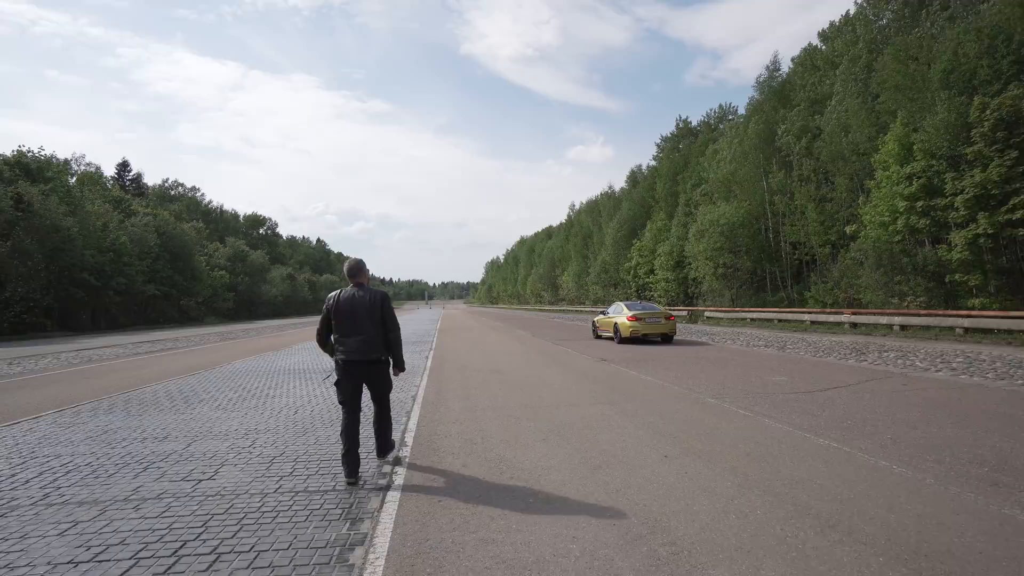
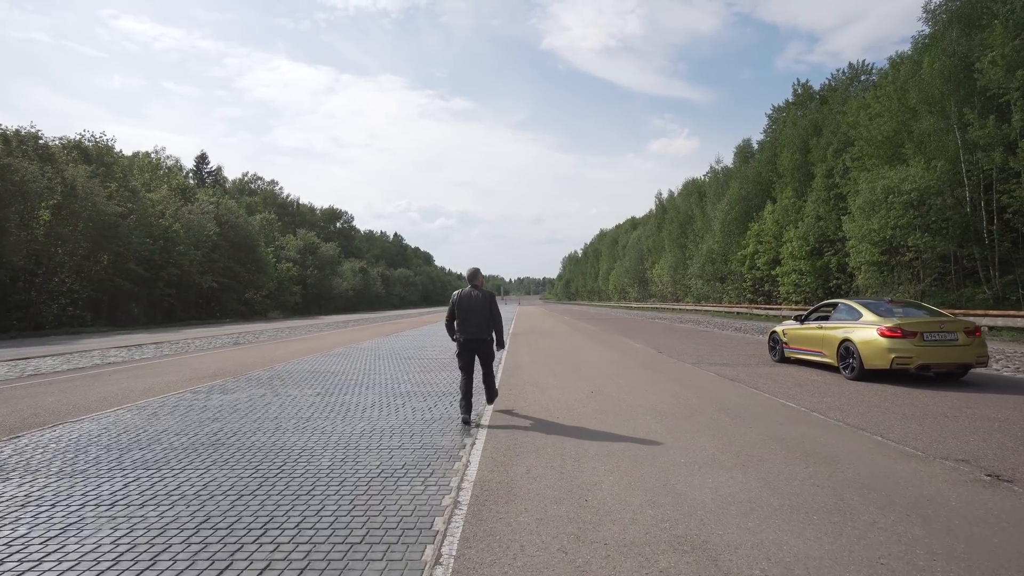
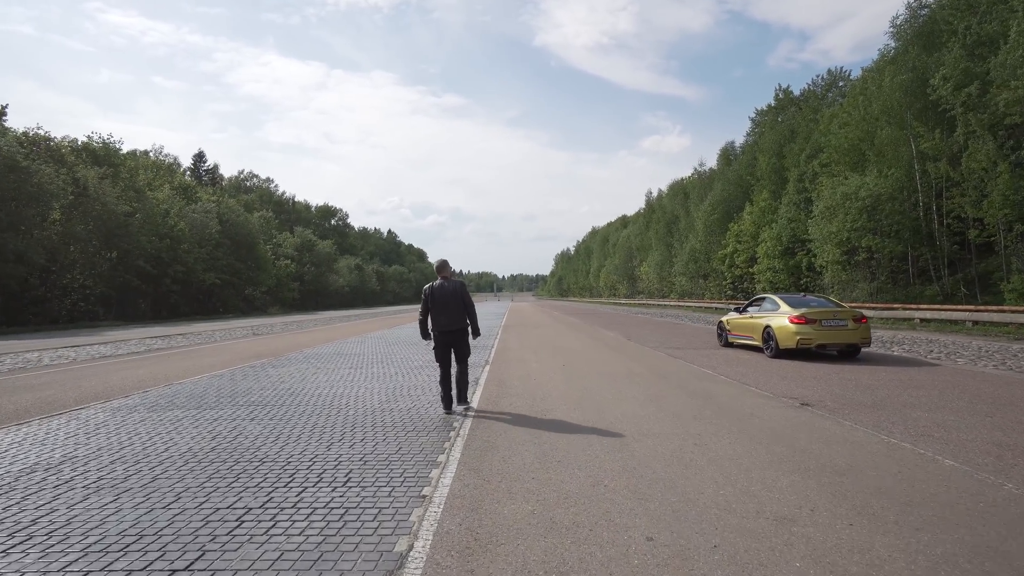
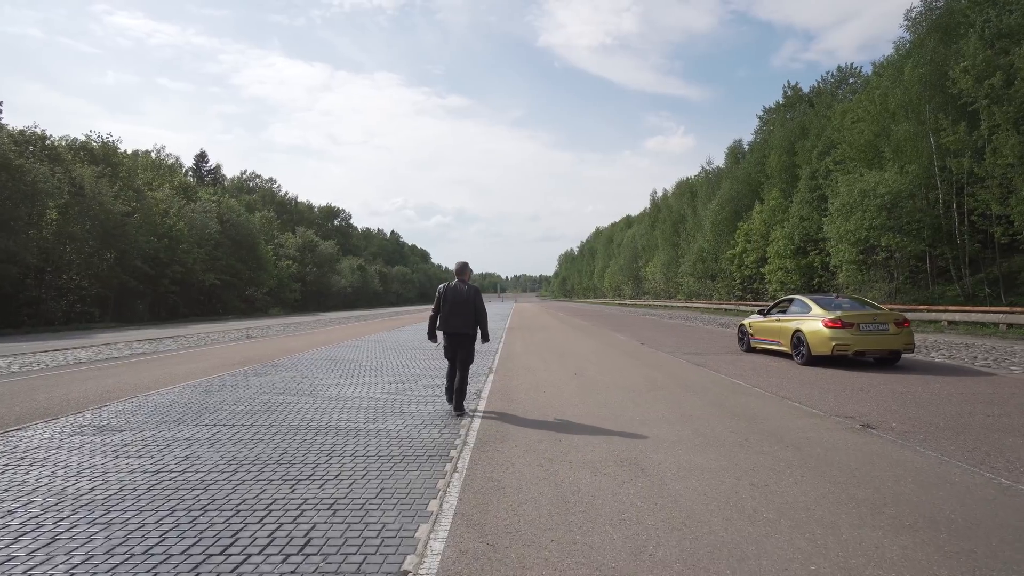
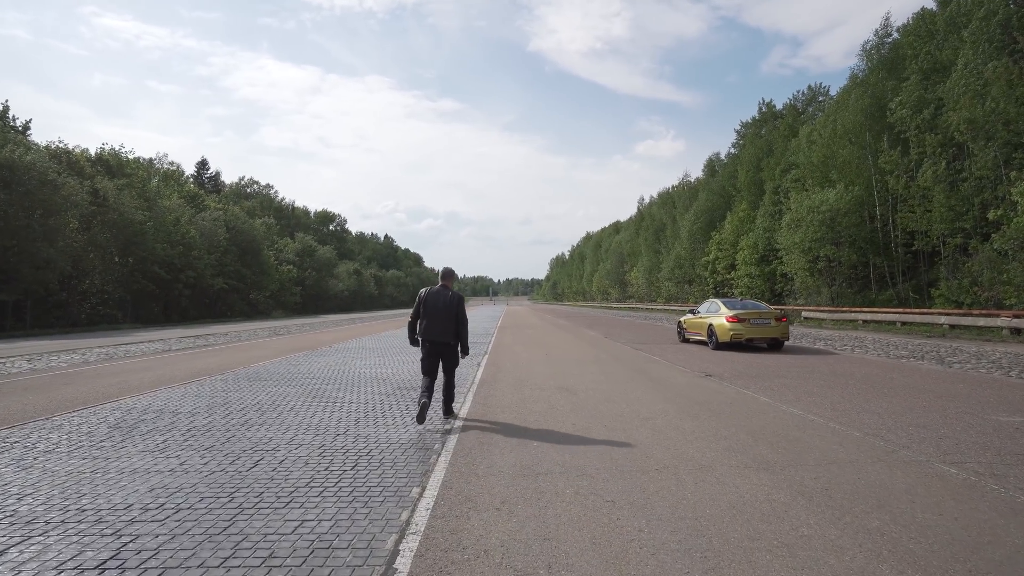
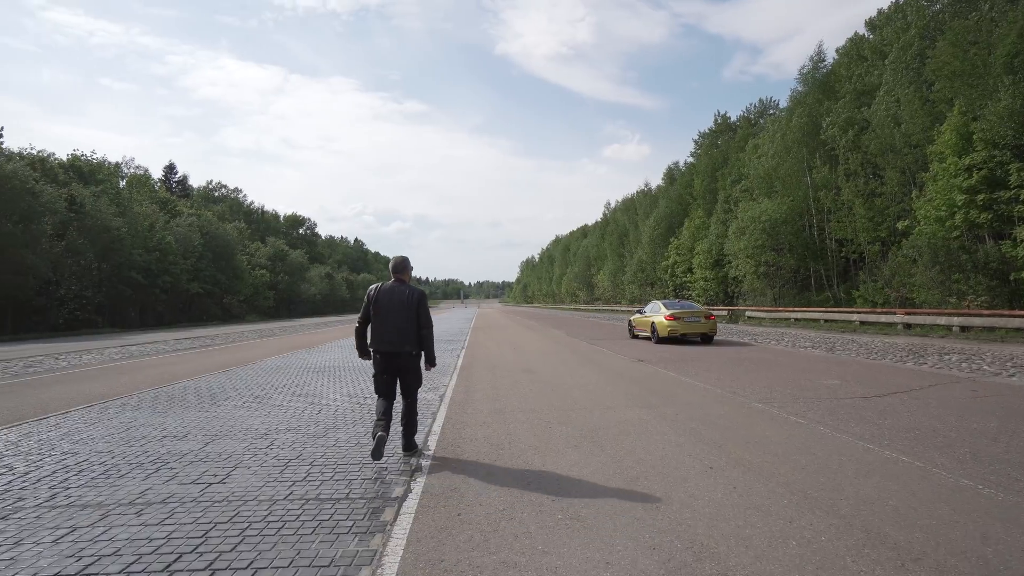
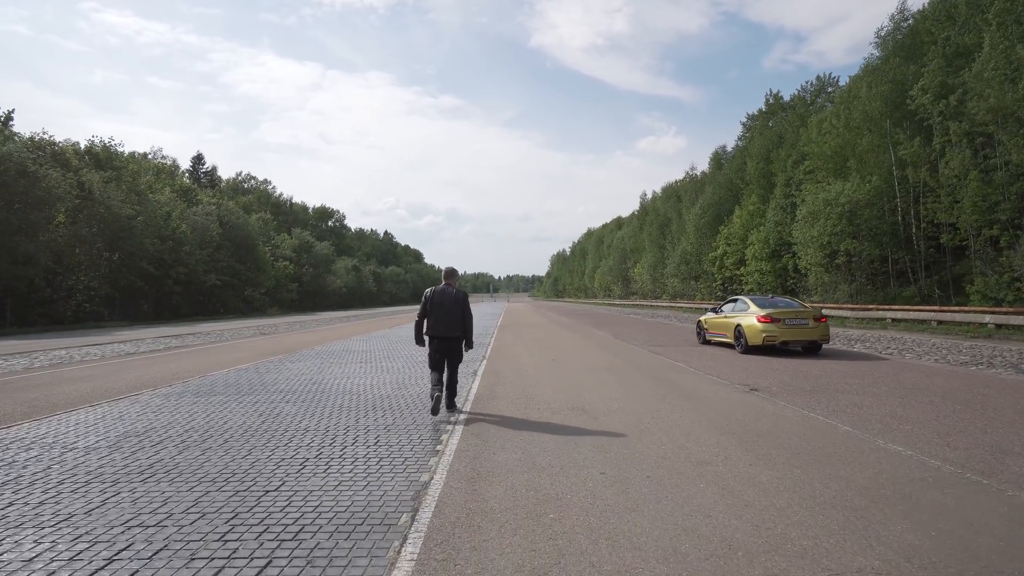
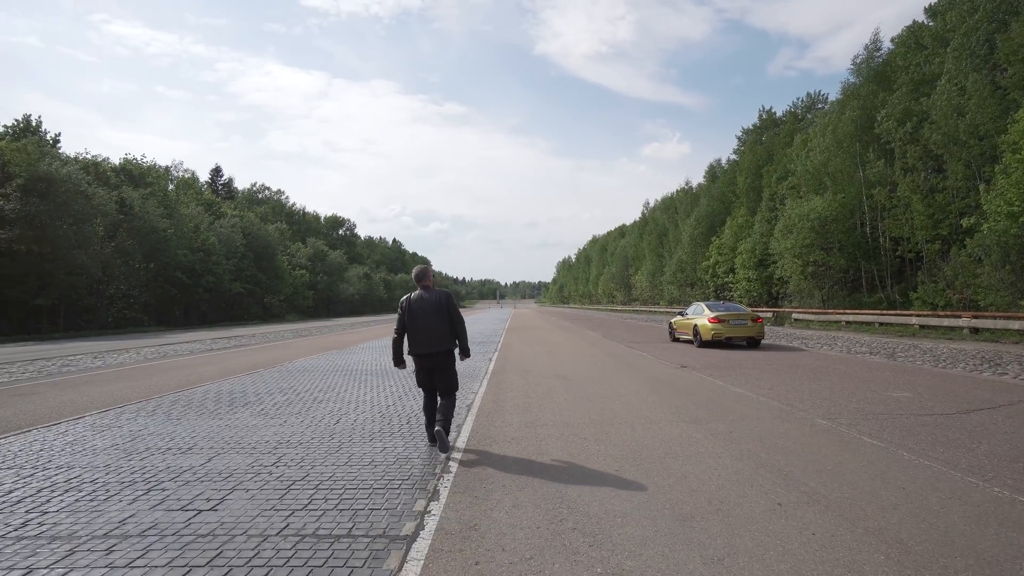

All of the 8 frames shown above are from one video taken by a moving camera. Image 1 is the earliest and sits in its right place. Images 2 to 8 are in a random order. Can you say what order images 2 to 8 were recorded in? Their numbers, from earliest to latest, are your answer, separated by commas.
6, 8, 5, 7, 3, 4, 2
